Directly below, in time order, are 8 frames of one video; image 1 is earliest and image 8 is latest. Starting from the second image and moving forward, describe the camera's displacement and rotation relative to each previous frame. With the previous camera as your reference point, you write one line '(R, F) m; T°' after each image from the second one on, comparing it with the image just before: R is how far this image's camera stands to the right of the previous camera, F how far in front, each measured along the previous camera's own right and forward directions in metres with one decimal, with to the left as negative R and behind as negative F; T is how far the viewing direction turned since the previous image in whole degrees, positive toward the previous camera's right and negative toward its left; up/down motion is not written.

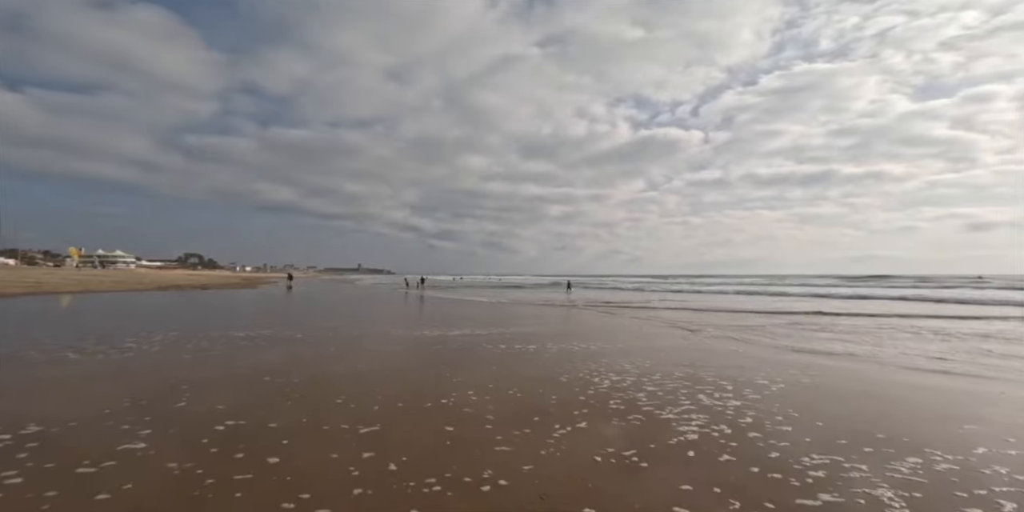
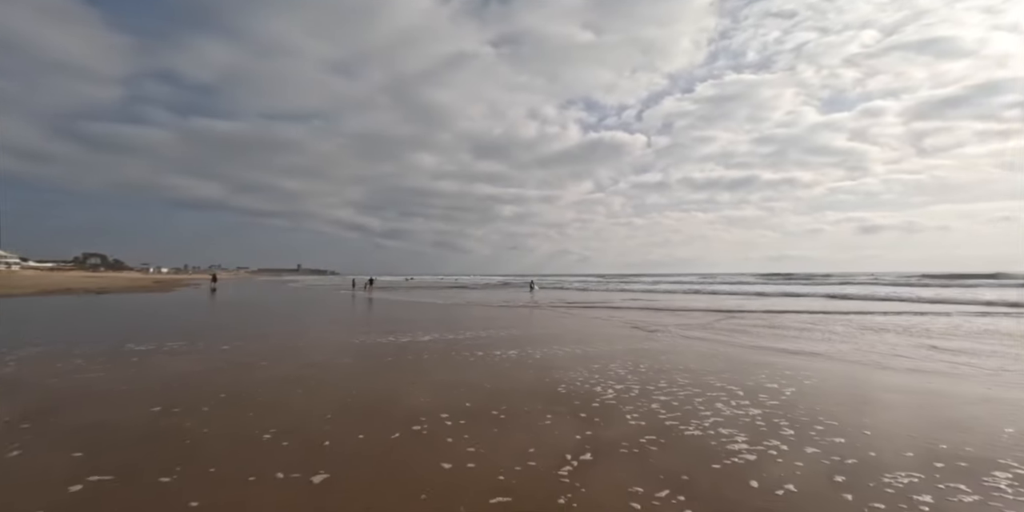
(-0.7, +0.8) m; +7°
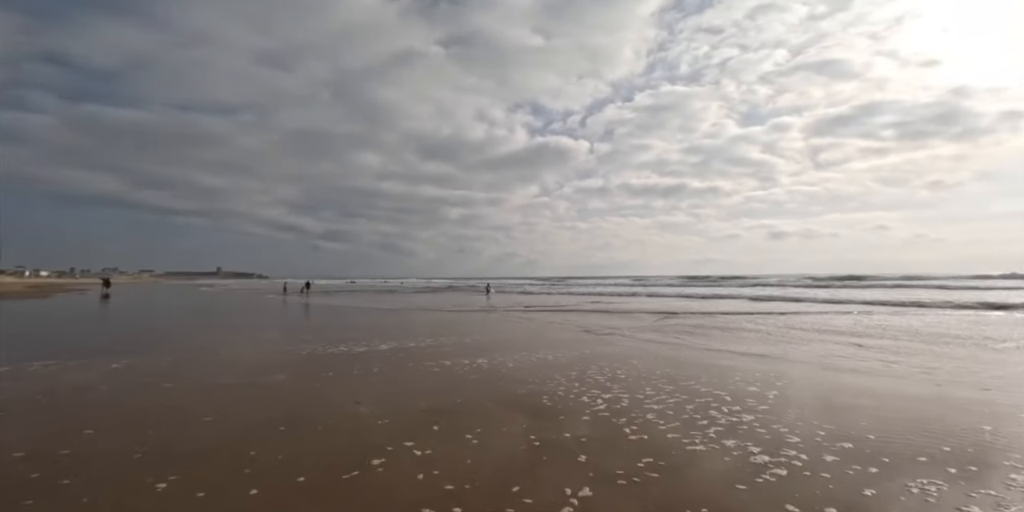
(-0.6, +0.5) m; +7°
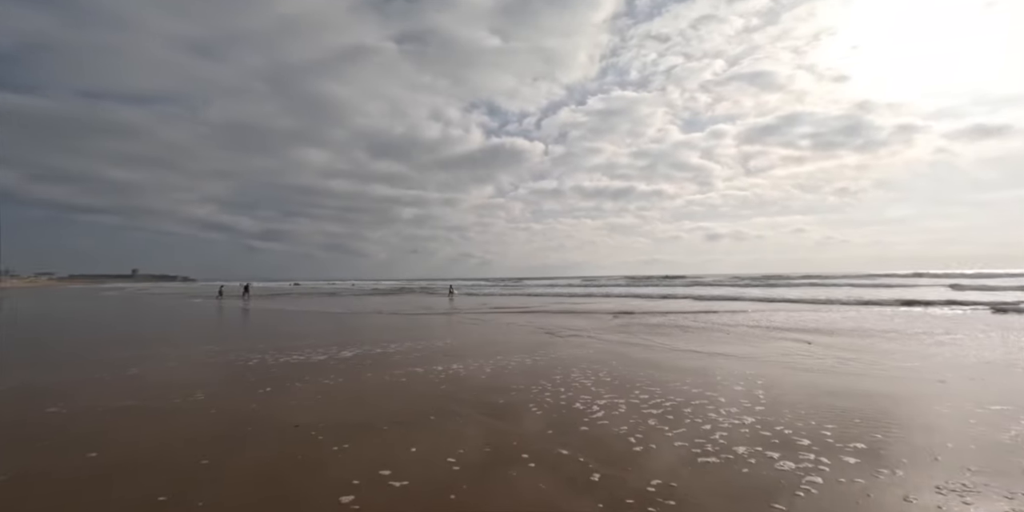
(-0.5, +0.4) m; +6°
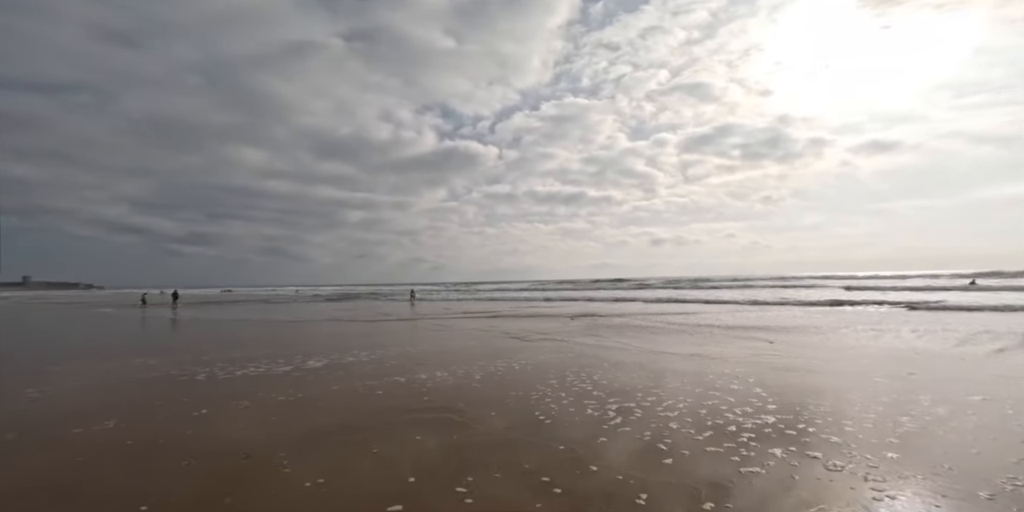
(-0.8, +0.5) m; +6°
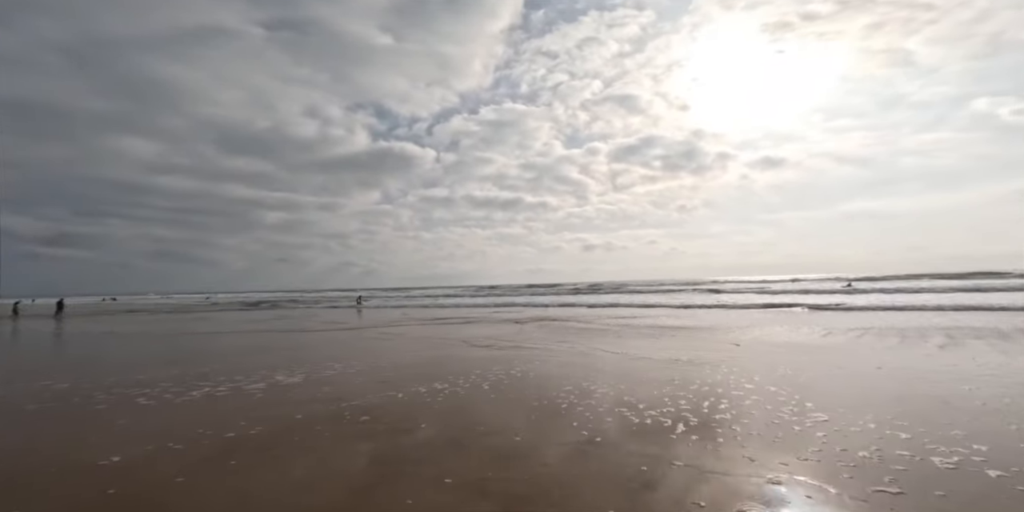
(-1.5, +0.8) m; +9°
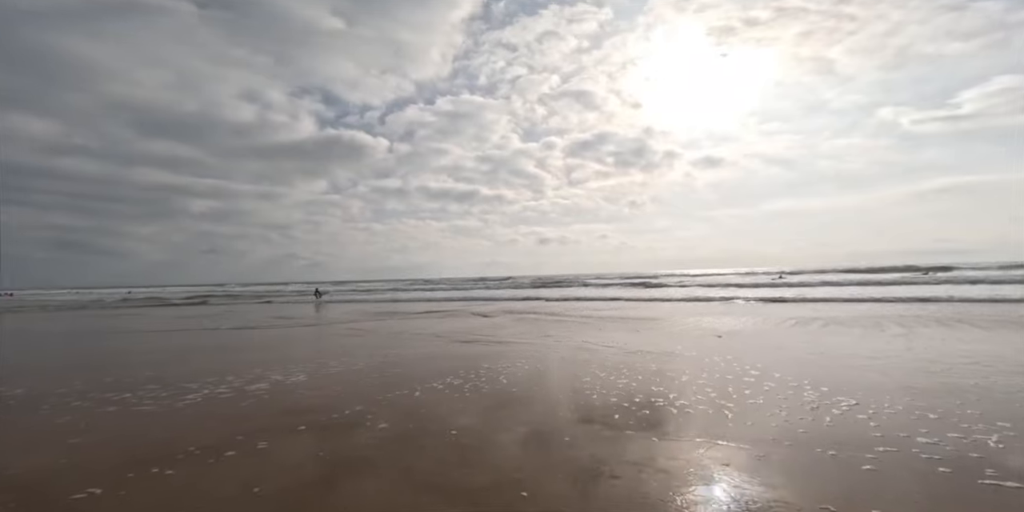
(-1.2, +0.5) m; +6°
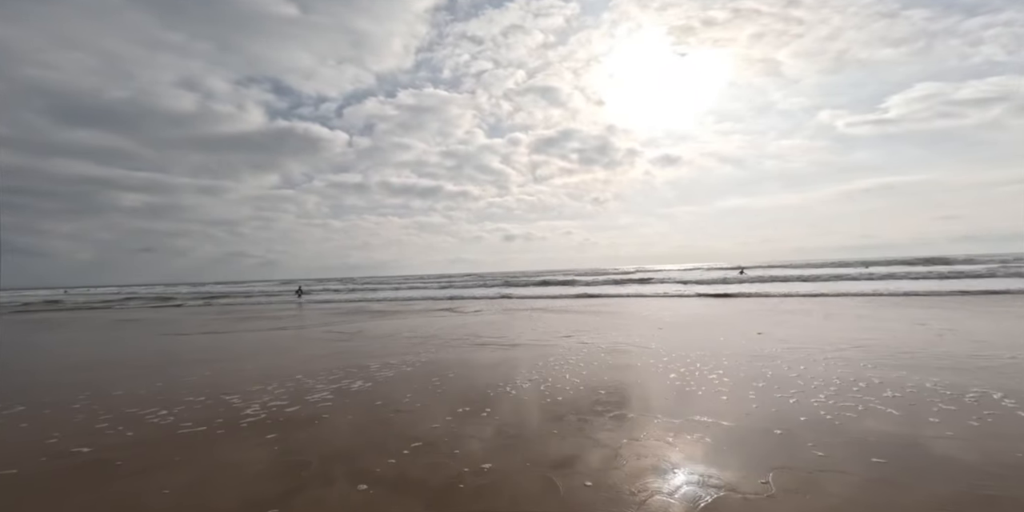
(-2.4, +1.5) m; +5°
